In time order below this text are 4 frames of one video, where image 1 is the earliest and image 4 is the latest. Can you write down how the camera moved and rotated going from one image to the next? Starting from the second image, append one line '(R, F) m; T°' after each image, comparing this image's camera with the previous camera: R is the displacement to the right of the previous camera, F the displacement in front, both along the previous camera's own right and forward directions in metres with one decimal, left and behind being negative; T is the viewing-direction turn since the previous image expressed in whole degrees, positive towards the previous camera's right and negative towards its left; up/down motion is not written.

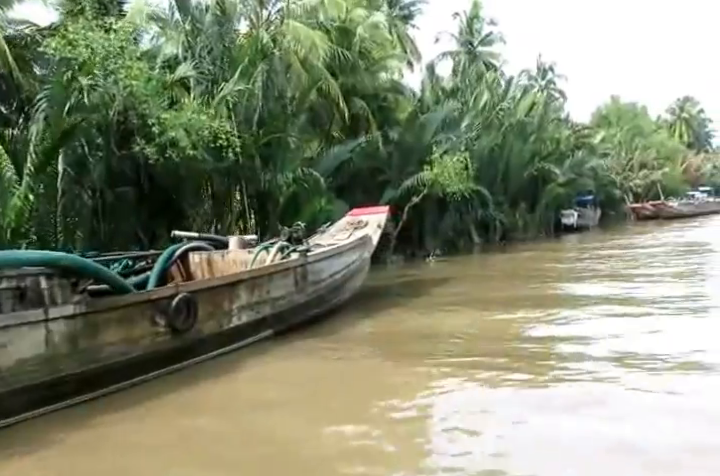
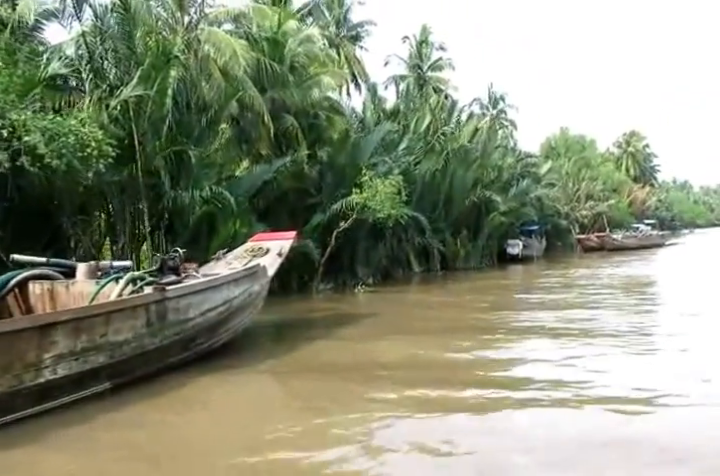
(+0.9, +1.5) m; +4°
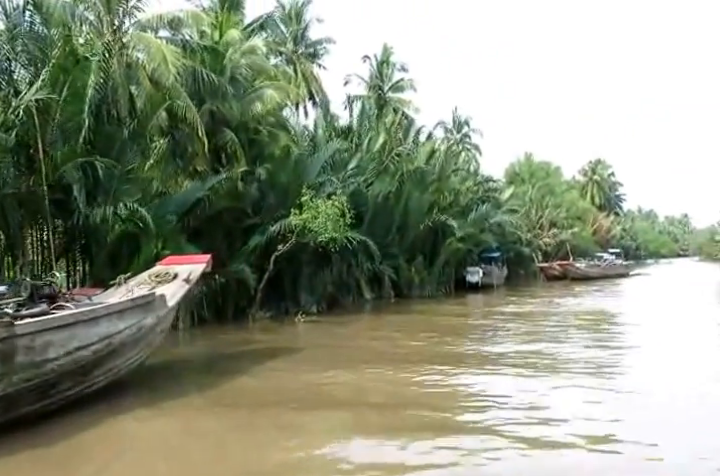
(+0.7, +1.3) m; +3°
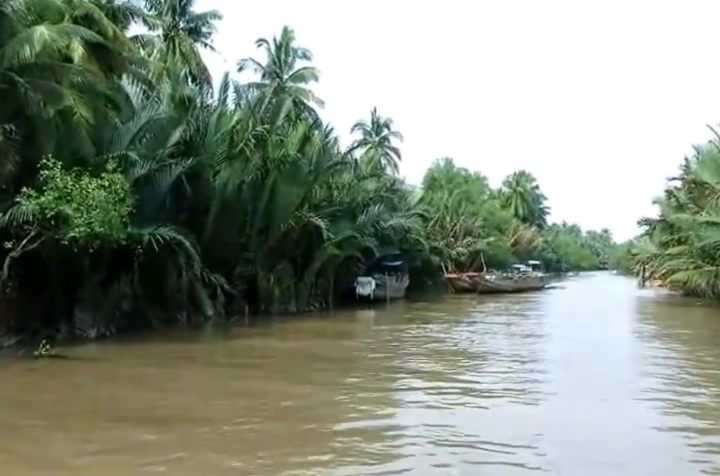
(+2.5, +4.9) m; +6°
